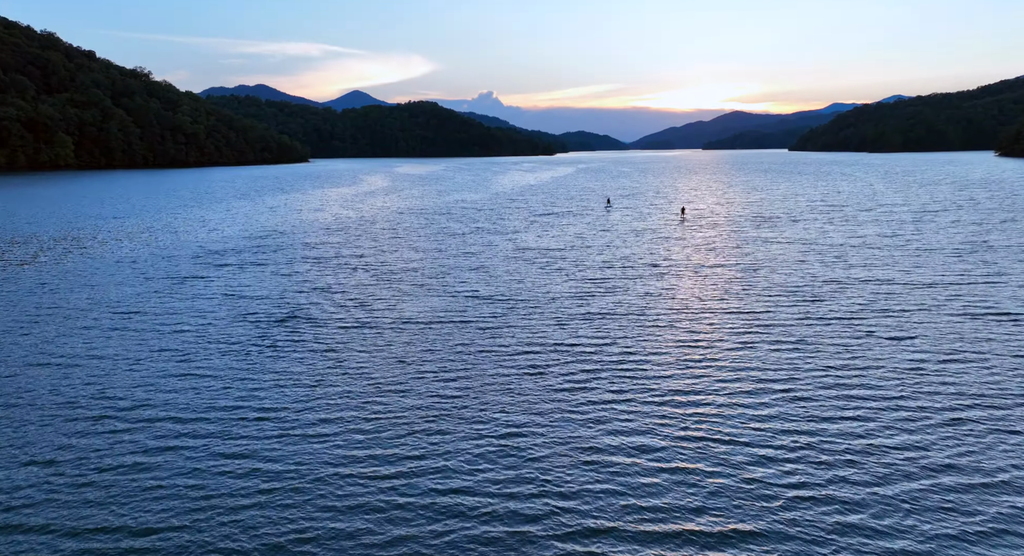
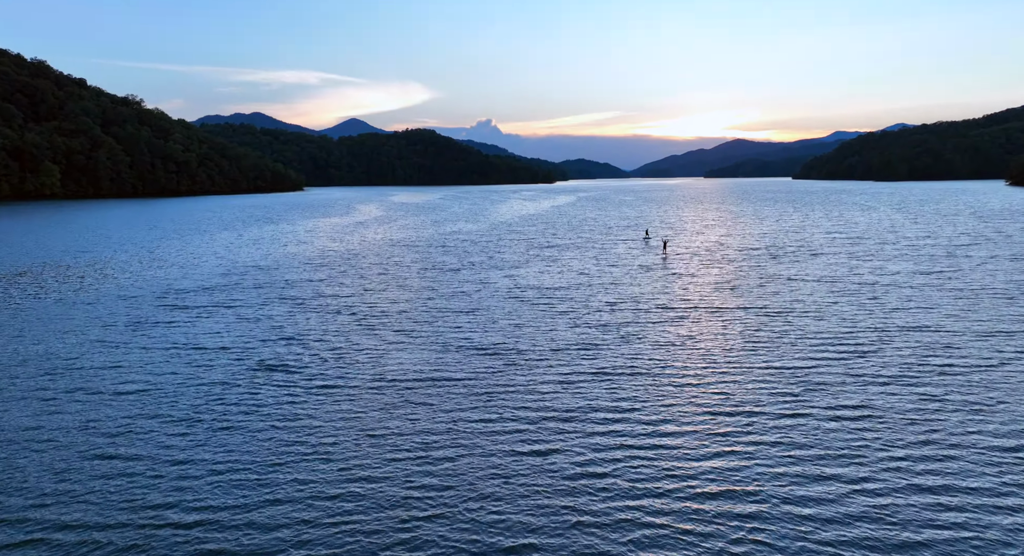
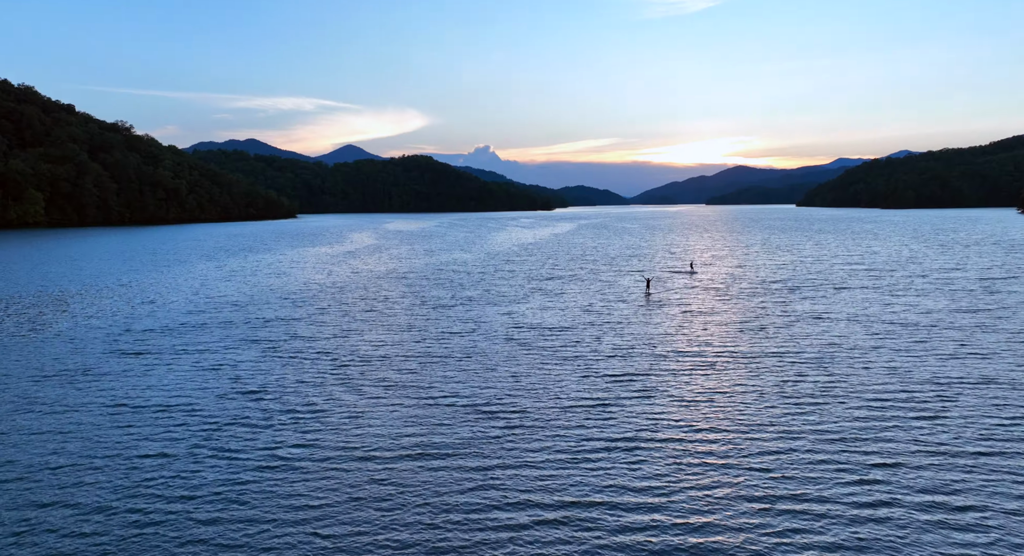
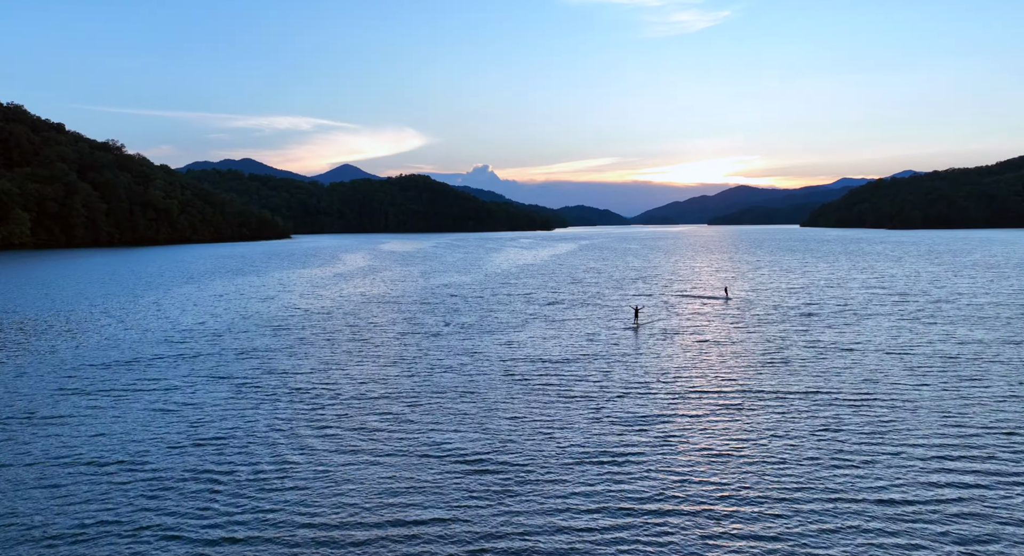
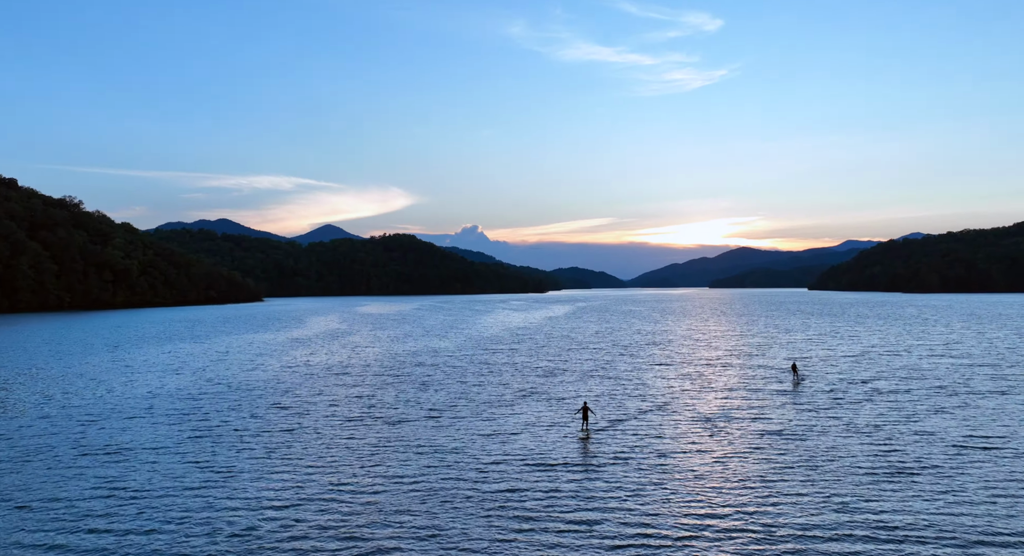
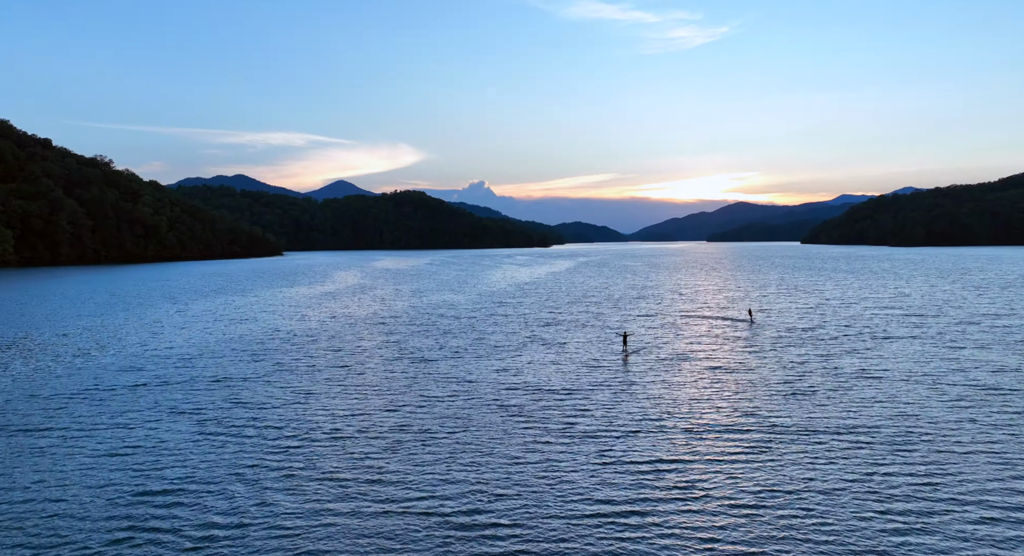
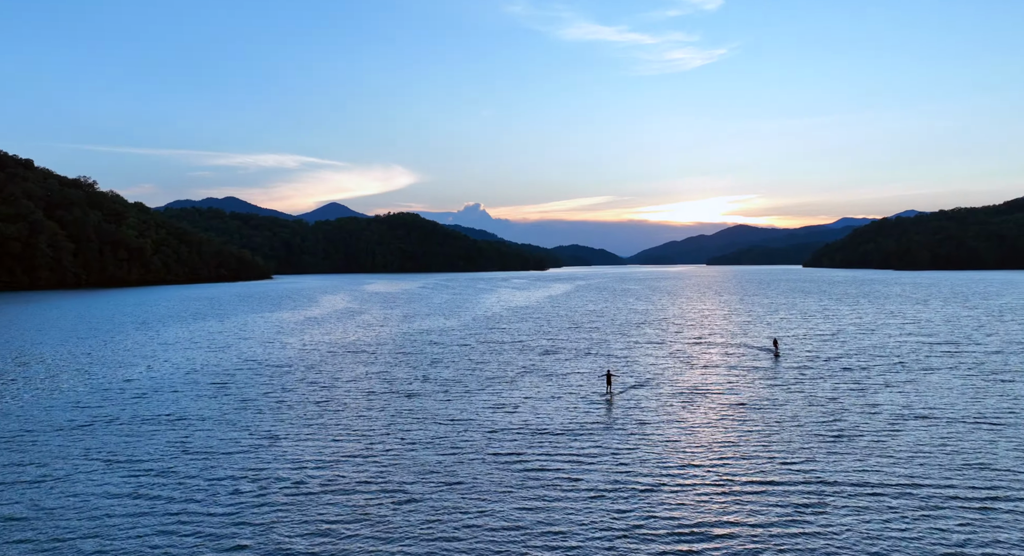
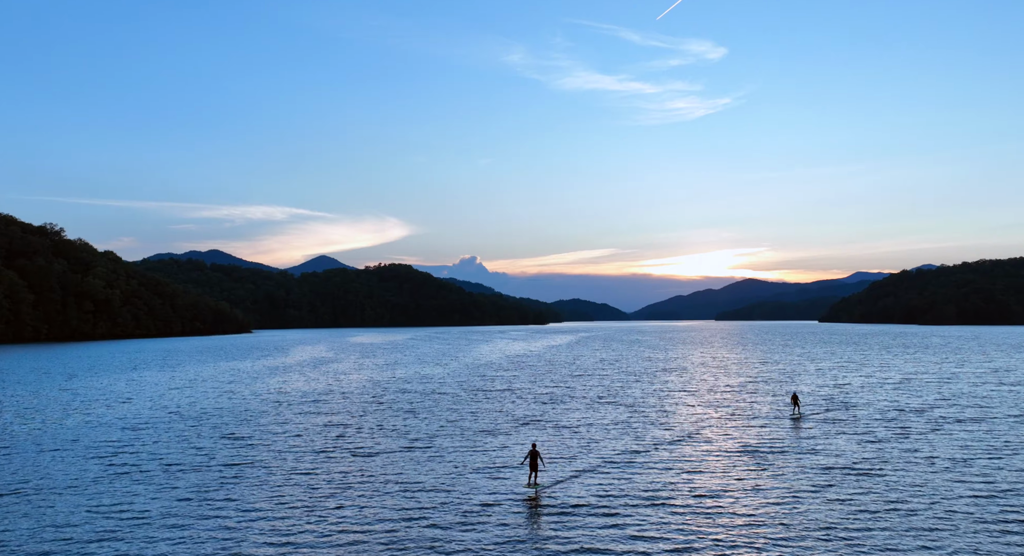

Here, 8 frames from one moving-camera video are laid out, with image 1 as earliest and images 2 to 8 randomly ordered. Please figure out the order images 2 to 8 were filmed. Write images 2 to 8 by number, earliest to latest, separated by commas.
2, 3, 4, 6, 7, 5, 8
